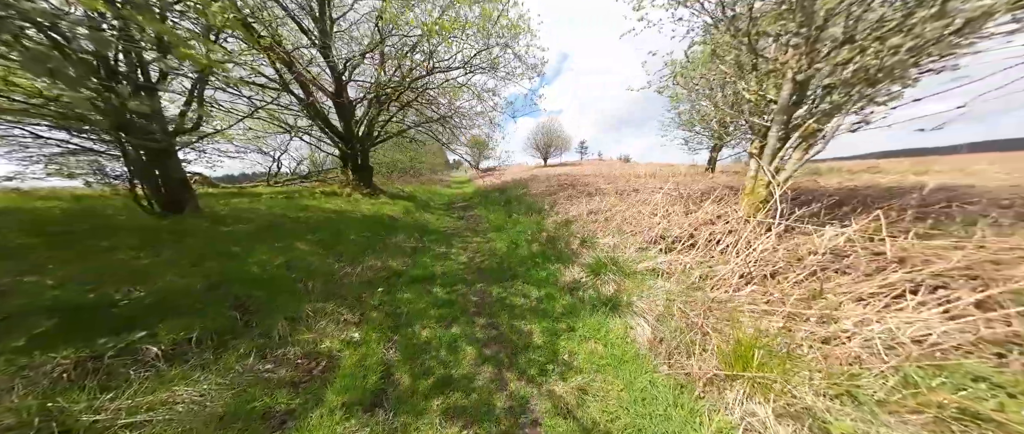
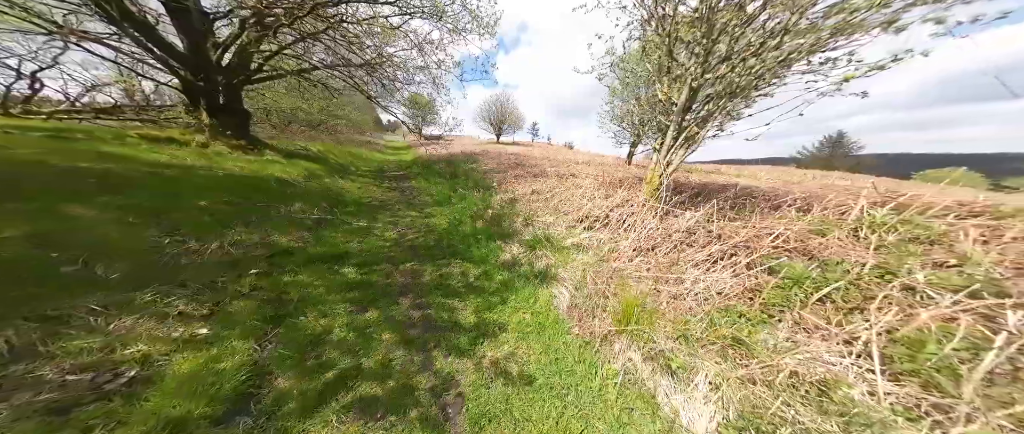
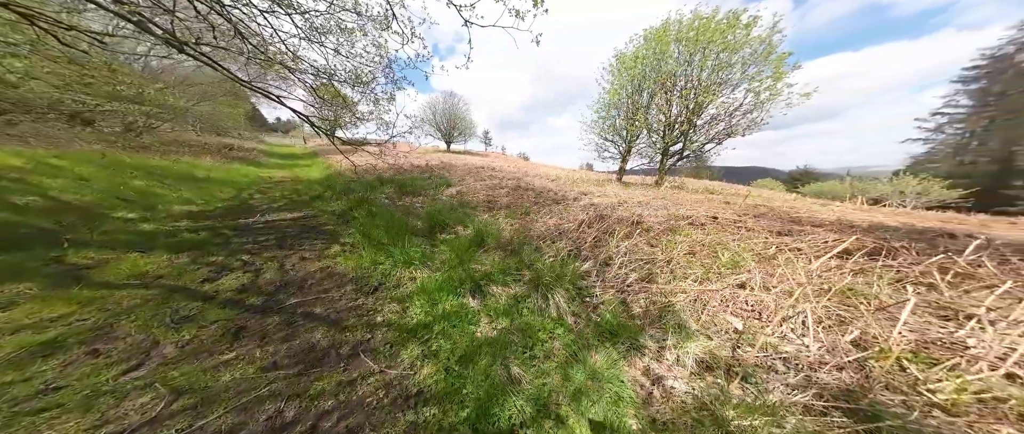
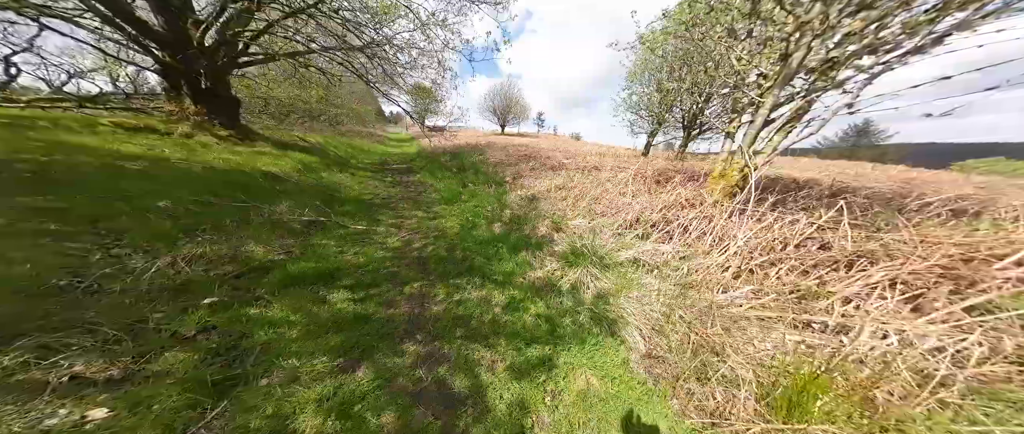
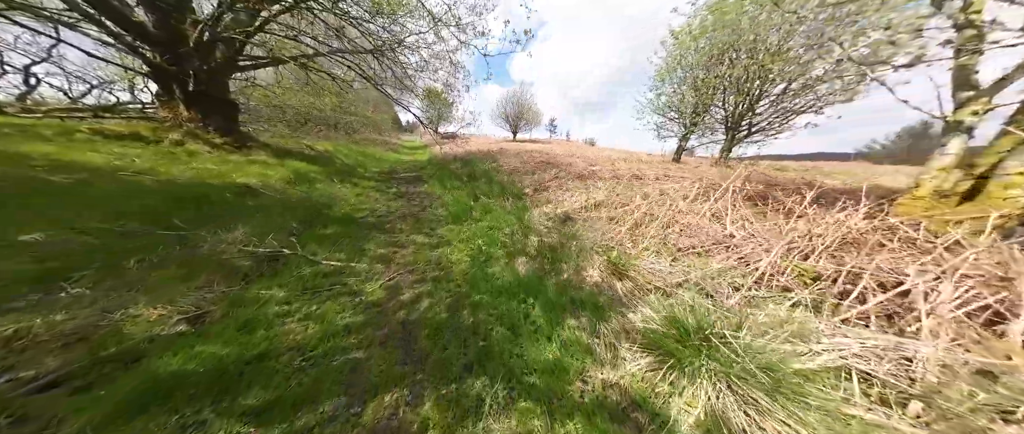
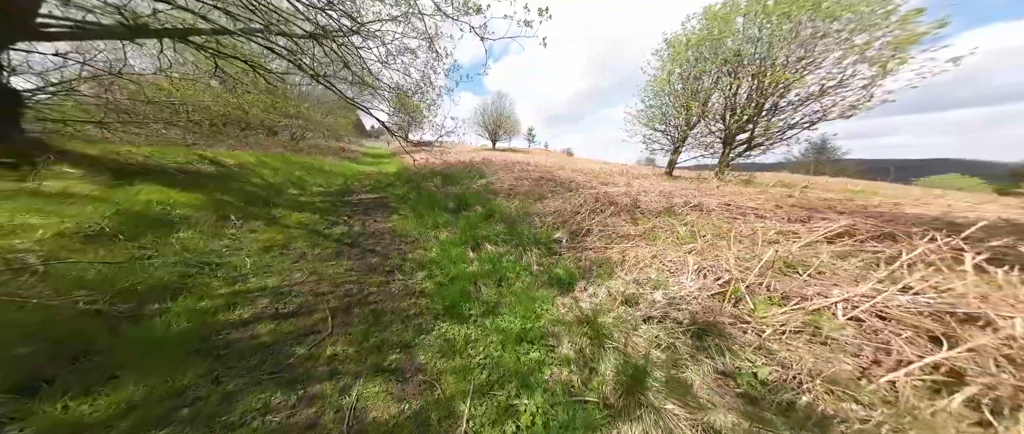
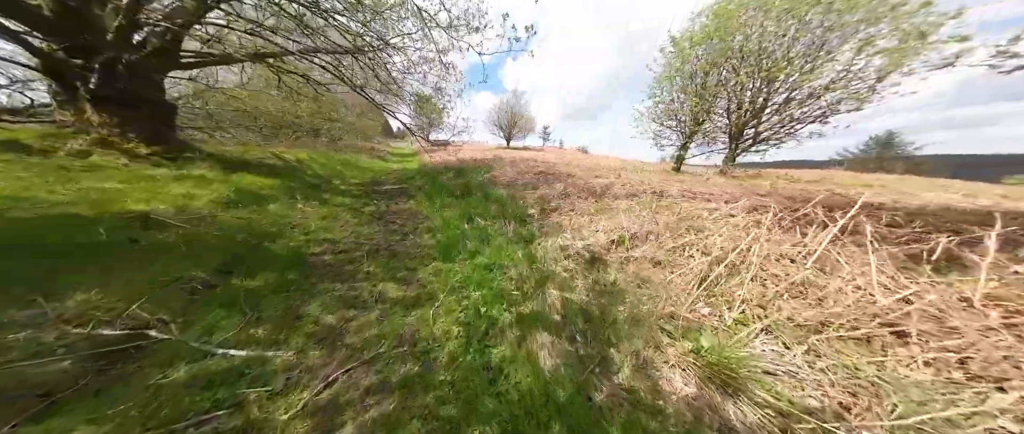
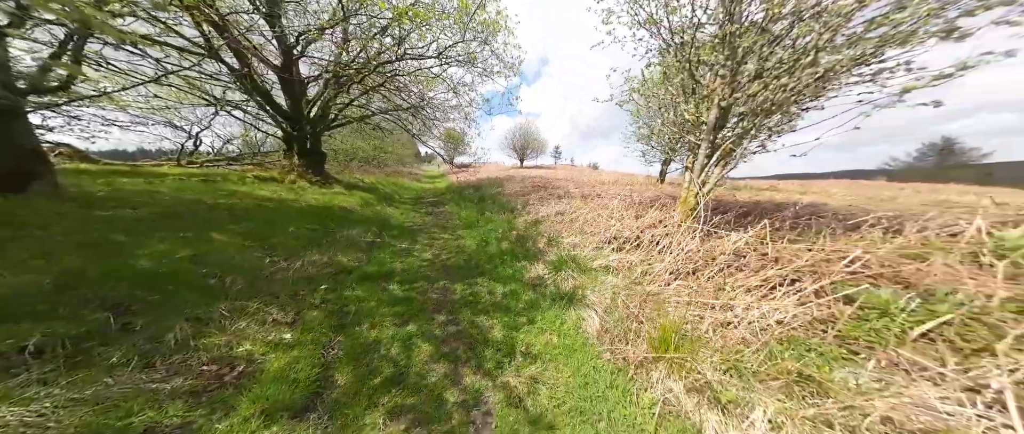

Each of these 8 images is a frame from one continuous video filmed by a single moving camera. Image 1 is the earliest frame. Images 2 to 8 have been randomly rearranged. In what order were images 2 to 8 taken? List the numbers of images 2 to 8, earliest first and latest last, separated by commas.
8, 2, 4, 5, 7, 6, 3
